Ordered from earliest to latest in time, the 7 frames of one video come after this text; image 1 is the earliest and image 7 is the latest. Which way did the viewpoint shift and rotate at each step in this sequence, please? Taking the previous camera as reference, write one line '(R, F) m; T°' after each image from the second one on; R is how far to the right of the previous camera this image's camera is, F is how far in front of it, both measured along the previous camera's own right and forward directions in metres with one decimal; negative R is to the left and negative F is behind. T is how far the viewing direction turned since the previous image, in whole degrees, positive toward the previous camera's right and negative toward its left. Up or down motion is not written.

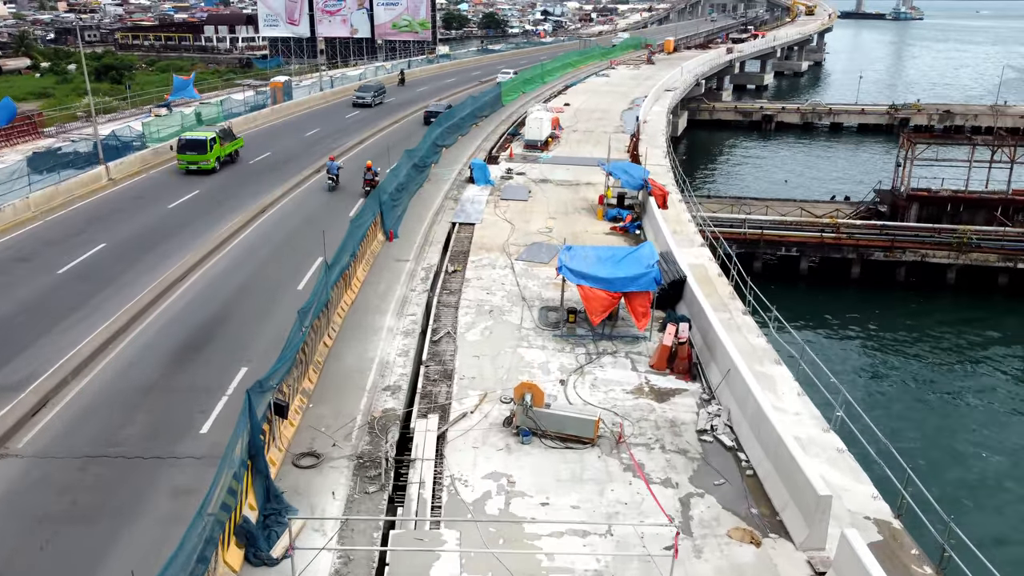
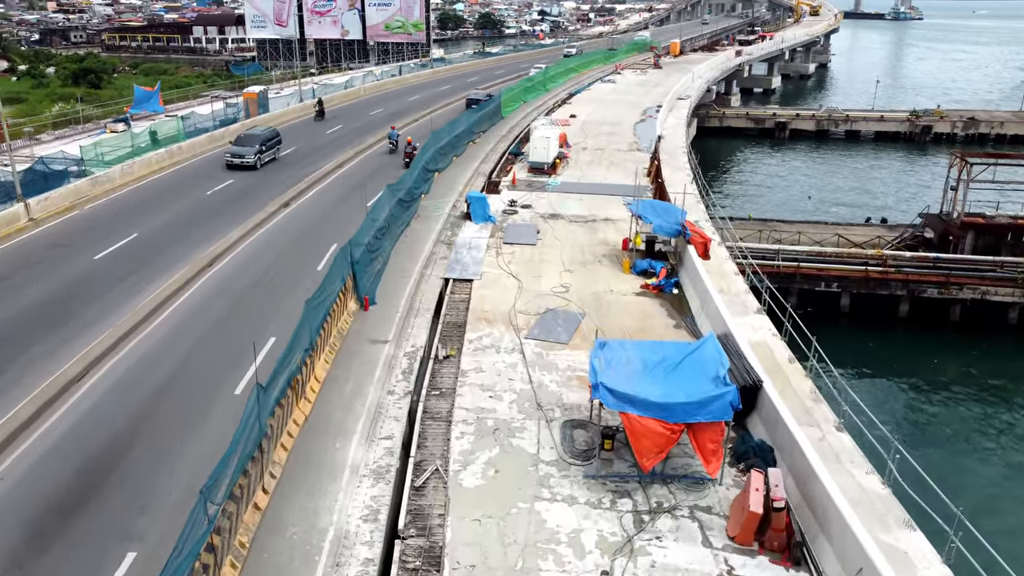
(-0.3, +4.8) m; 0°
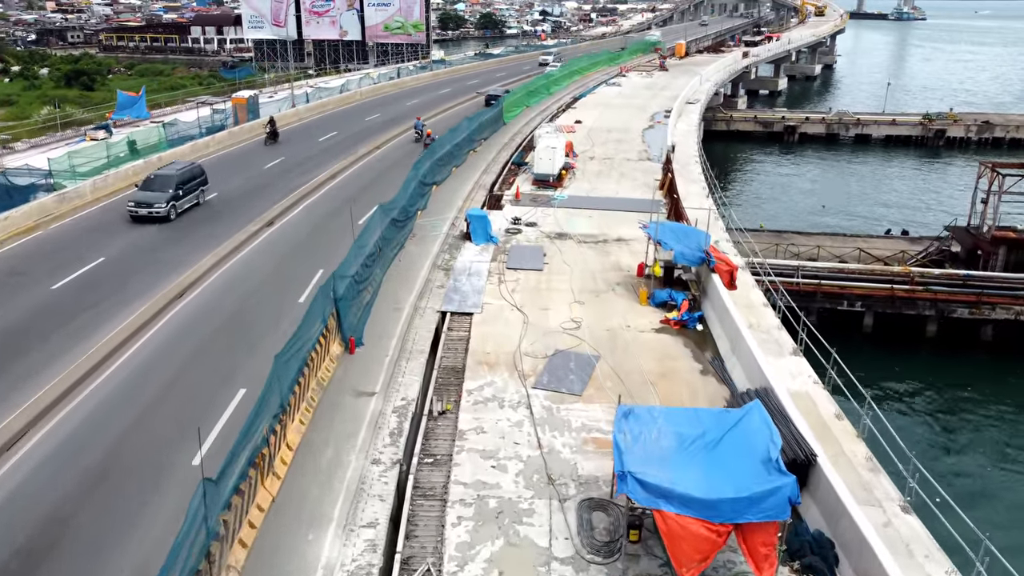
(-0.1, +2.1) m; 0°
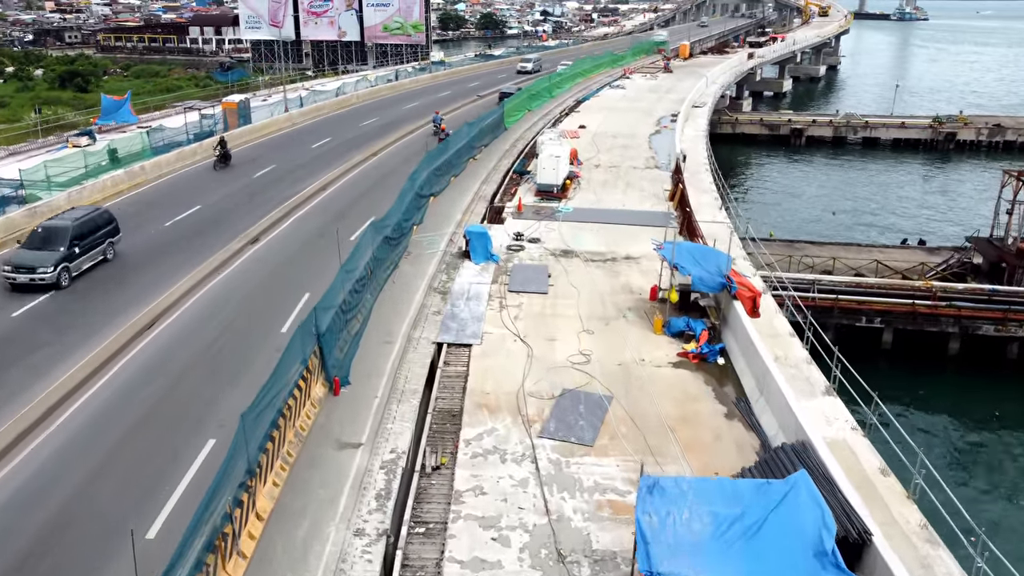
(0.0, +1.6) m; 0°
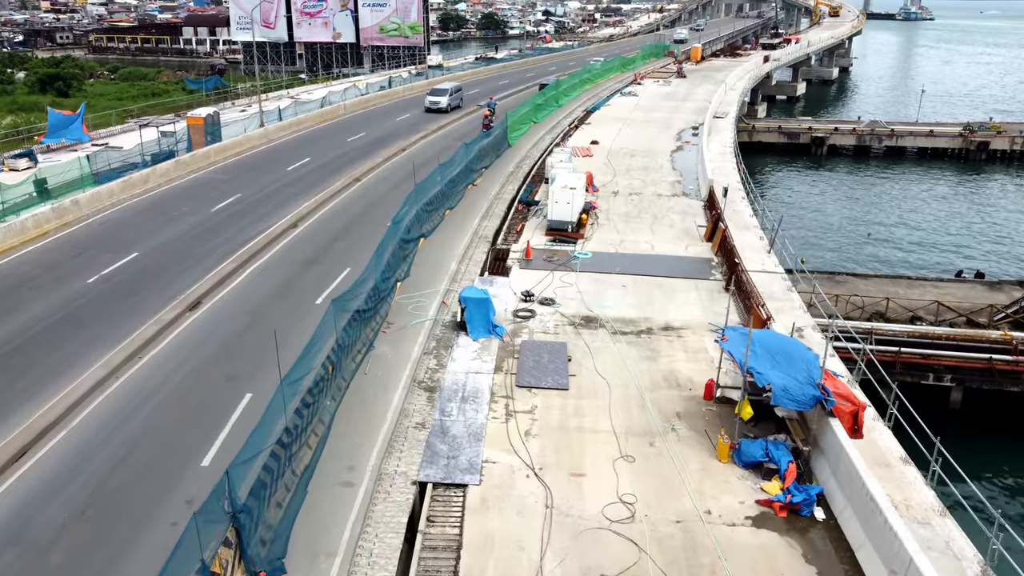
(-0.2, +4.7) m; 0°
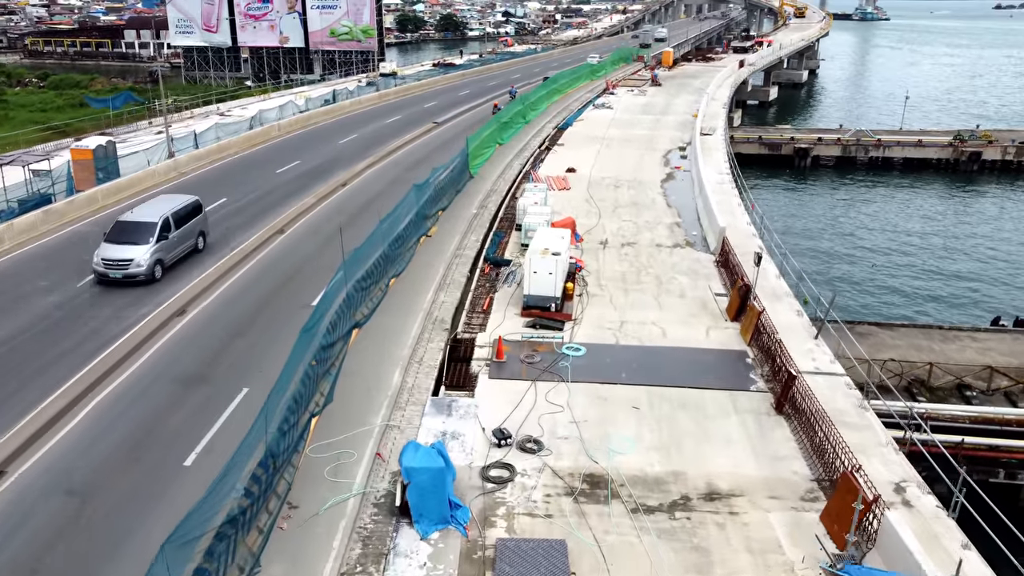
(0.0, +5.9) m; +3°
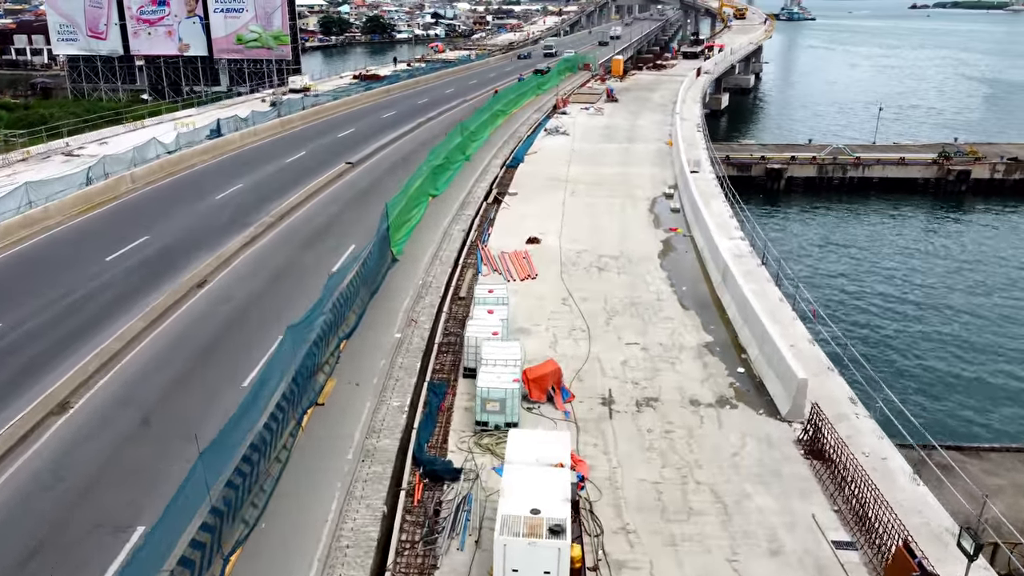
(-0.1, +9.5) m; +4°
